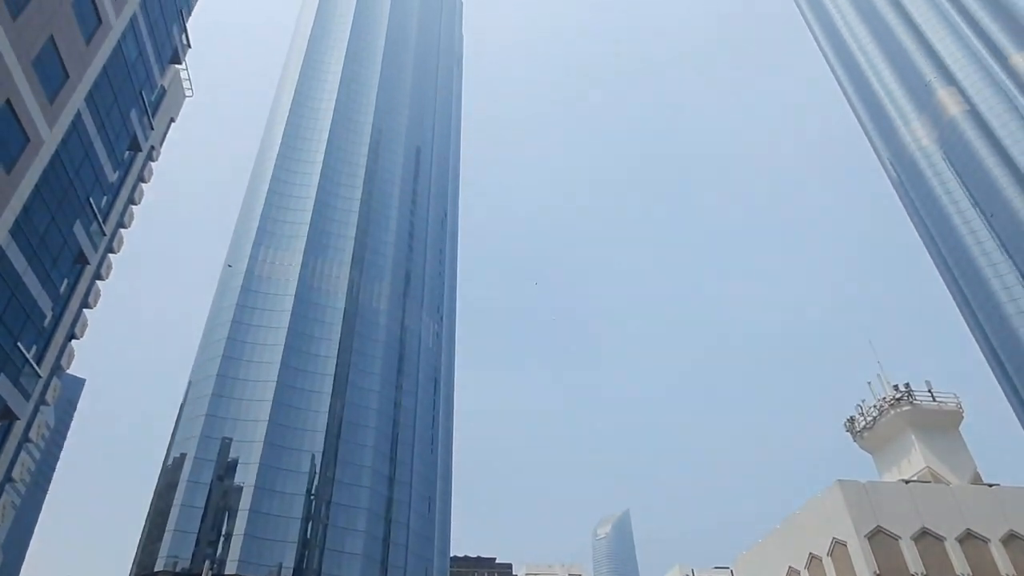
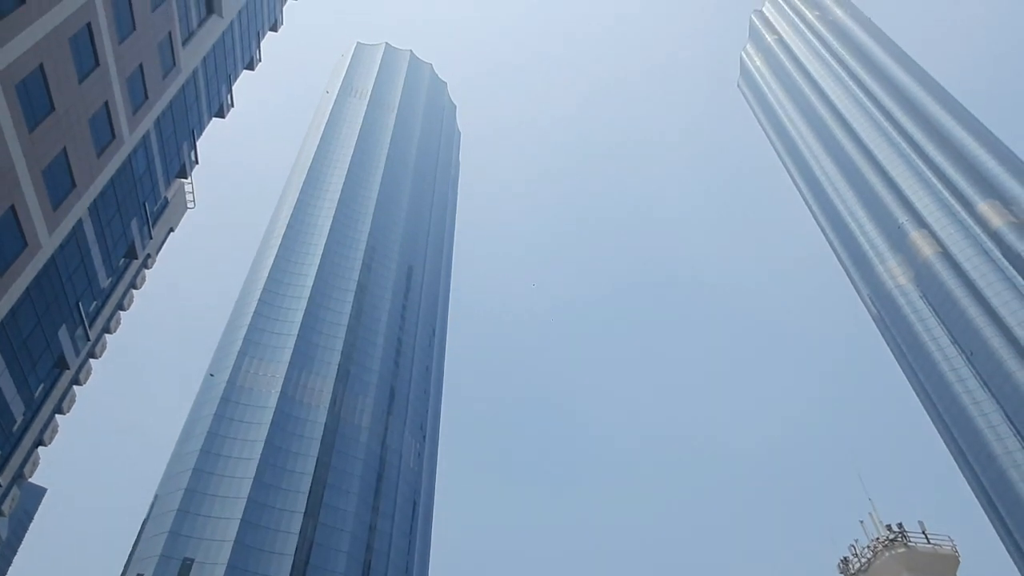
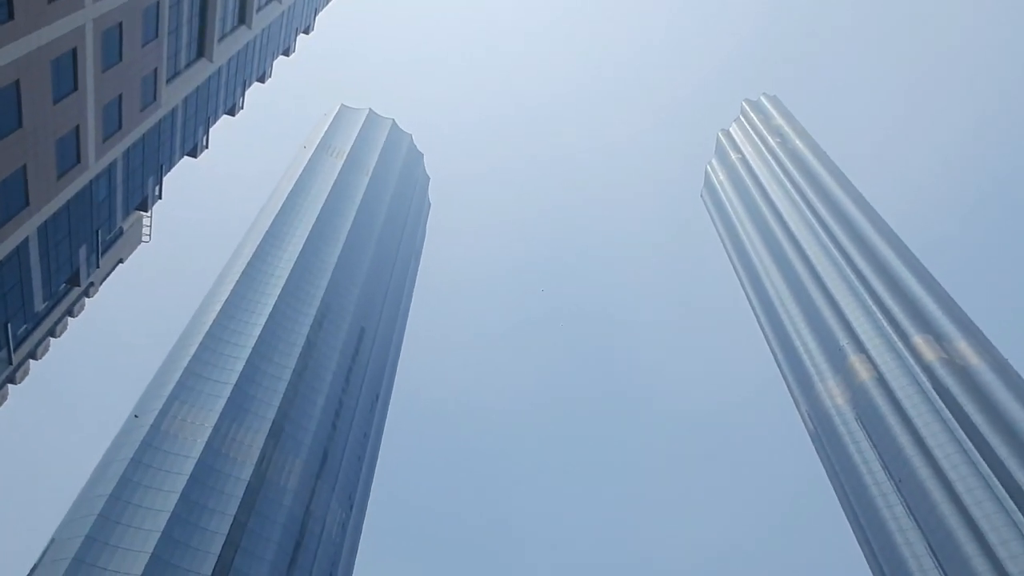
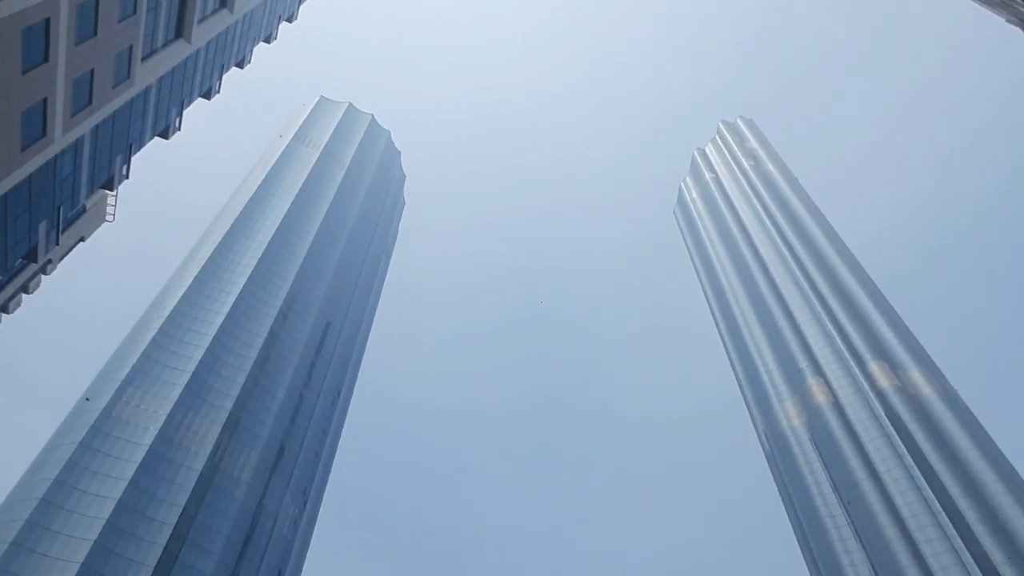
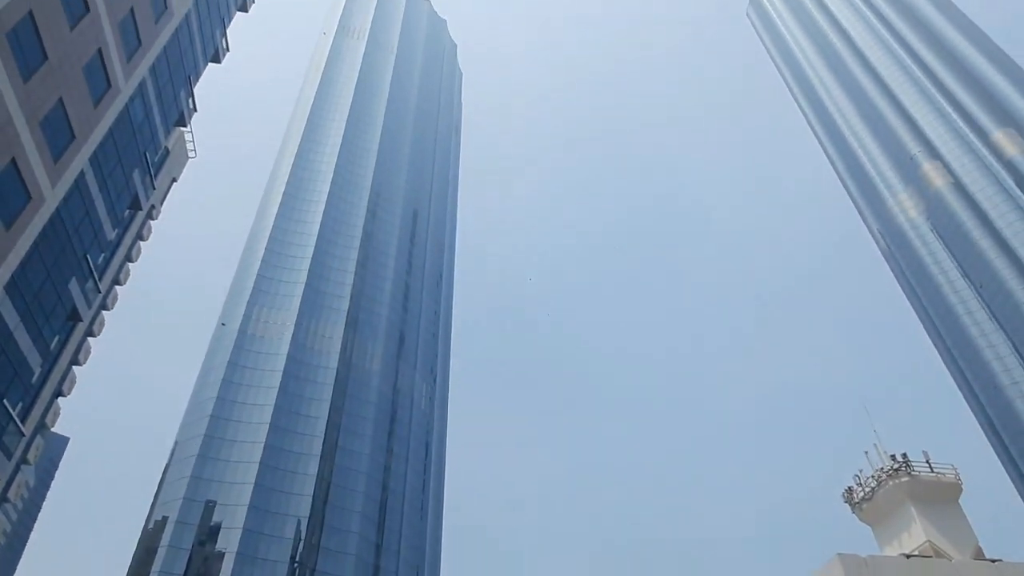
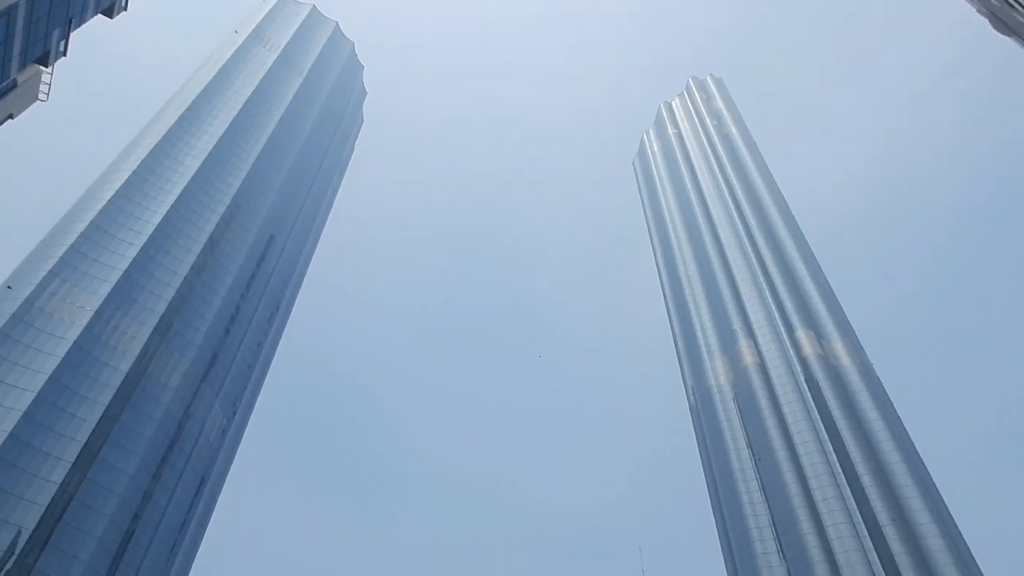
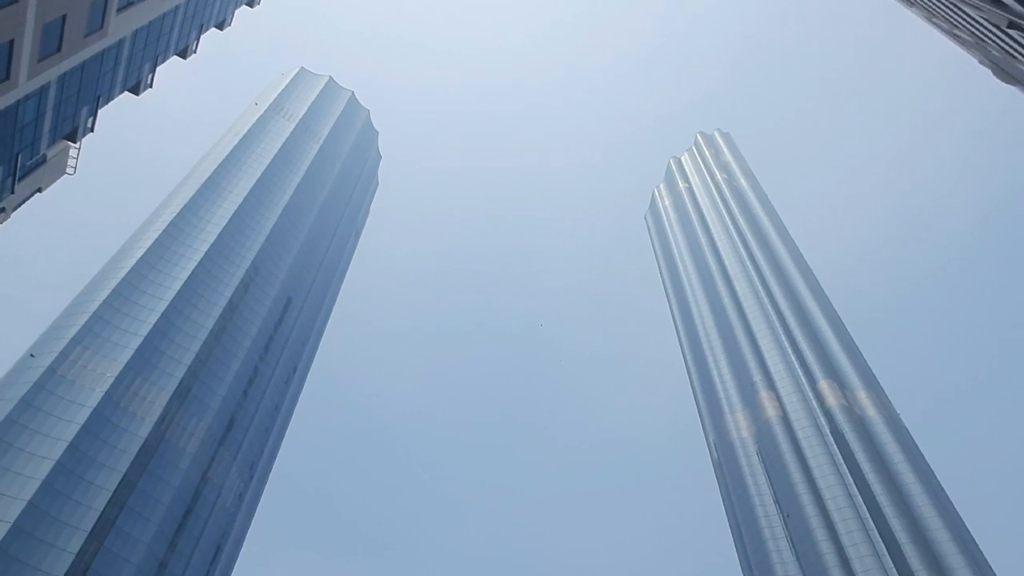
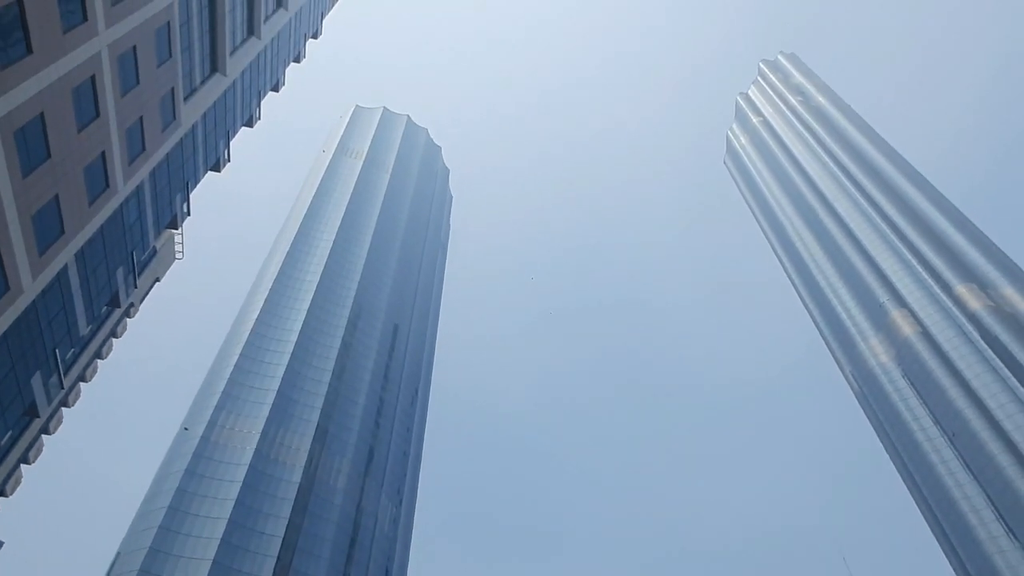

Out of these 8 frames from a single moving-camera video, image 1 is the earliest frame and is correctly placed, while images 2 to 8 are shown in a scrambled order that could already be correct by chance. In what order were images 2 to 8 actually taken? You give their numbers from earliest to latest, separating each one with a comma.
5, 2, 8, 3, 4, 7, 6
